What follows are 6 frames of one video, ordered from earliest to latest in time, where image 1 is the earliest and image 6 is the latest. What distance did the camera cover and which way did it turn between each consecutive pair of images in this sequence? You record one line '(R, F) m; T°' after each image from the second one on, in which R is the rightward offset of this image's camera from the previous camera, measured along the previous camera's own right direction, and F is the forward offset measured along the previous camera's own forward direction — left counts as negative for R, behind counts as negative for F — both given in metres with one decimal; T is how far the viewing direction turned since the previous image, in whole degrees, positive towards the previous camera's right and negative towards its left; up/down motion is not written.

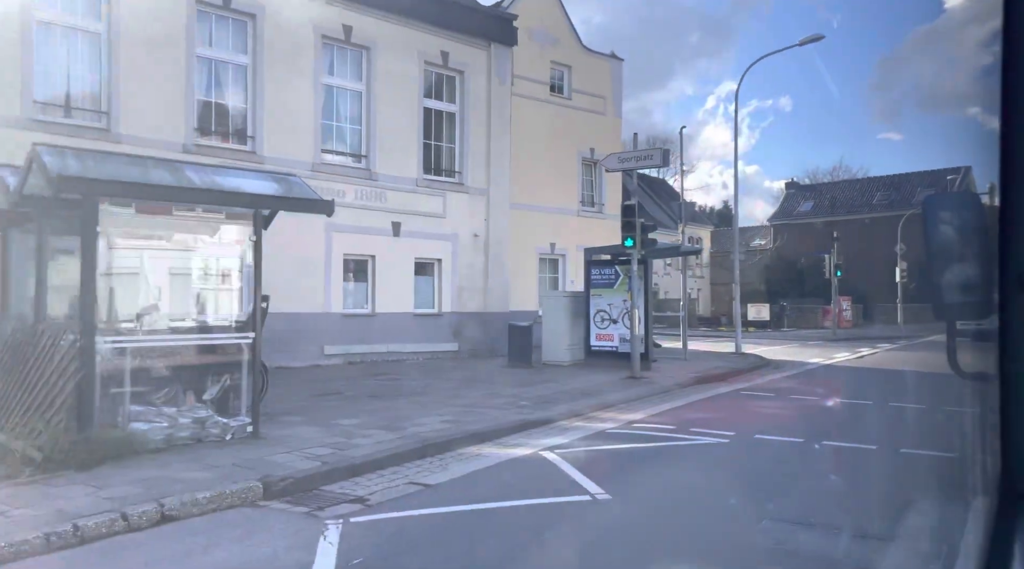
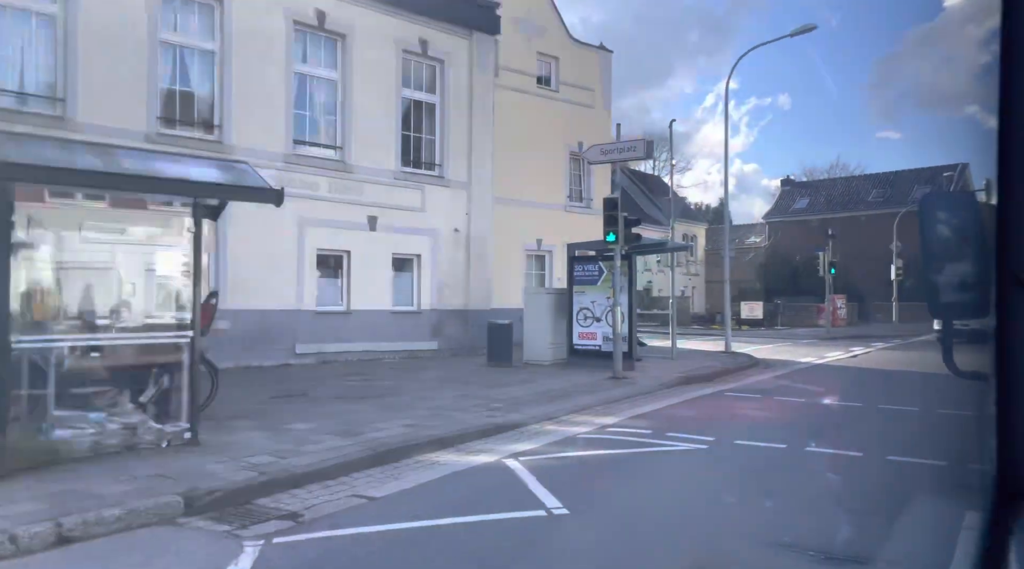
(+0.4, +0.6) m; 0°
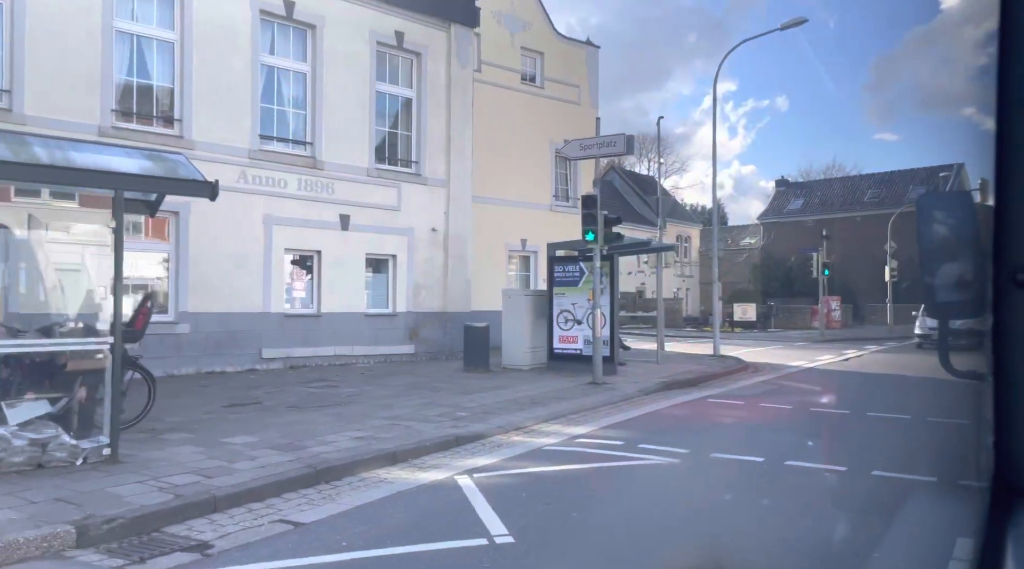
(+0.4, +0.6) m; 0°
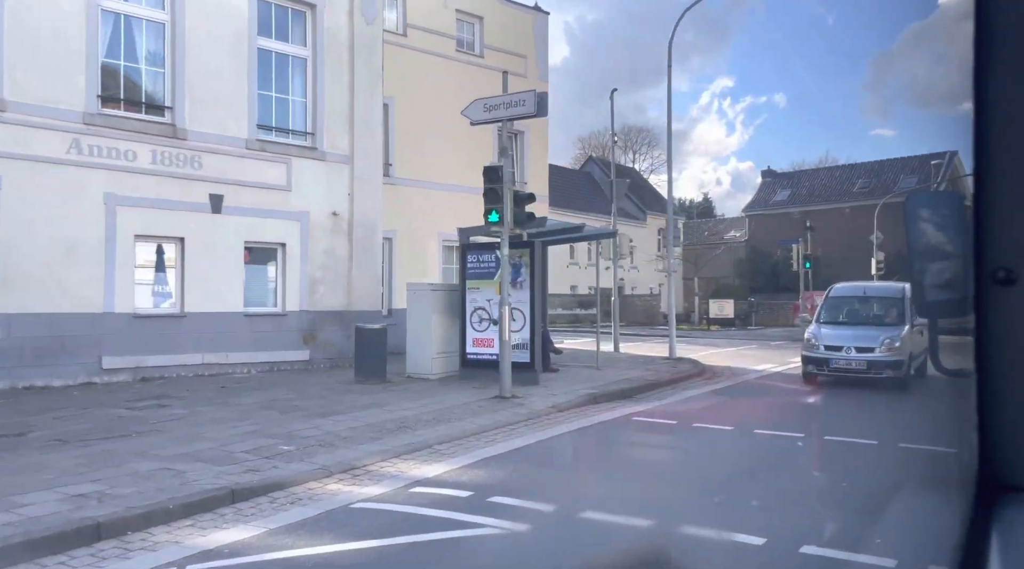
(+1.6, +2.6) m; 0°
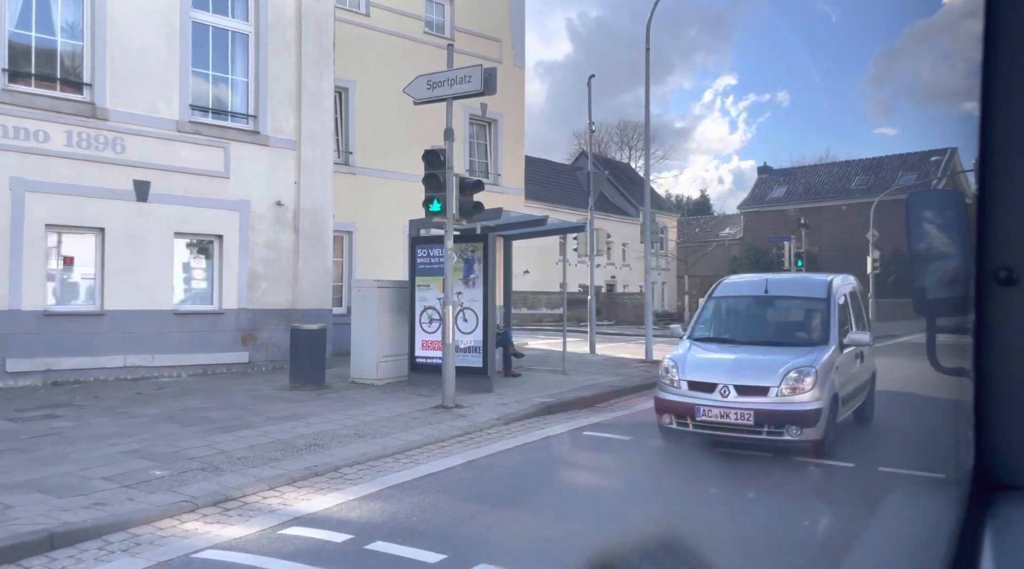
(+0.8, +1.1) m; 0°
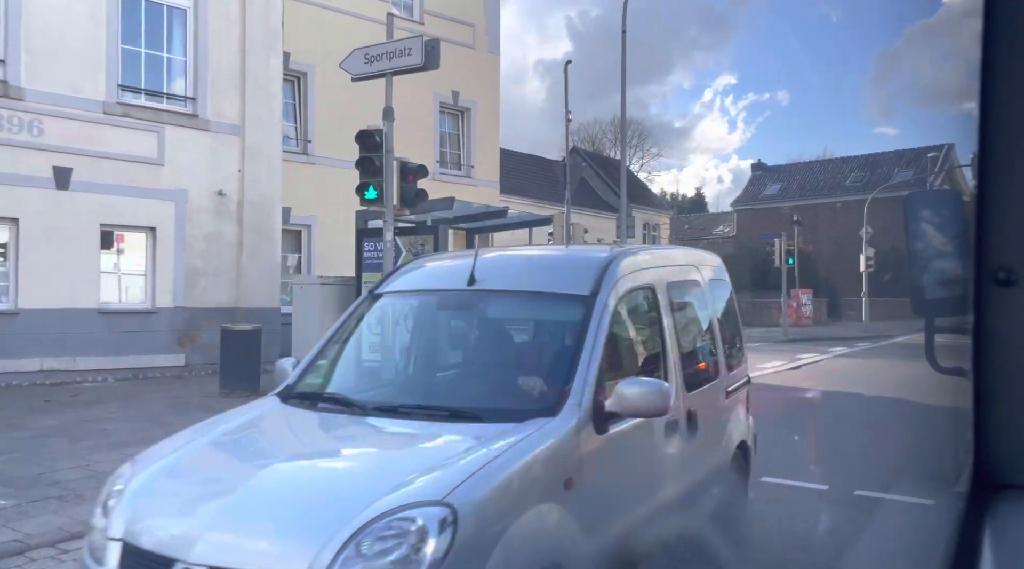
(+0.6, +1.0) m; 0°
